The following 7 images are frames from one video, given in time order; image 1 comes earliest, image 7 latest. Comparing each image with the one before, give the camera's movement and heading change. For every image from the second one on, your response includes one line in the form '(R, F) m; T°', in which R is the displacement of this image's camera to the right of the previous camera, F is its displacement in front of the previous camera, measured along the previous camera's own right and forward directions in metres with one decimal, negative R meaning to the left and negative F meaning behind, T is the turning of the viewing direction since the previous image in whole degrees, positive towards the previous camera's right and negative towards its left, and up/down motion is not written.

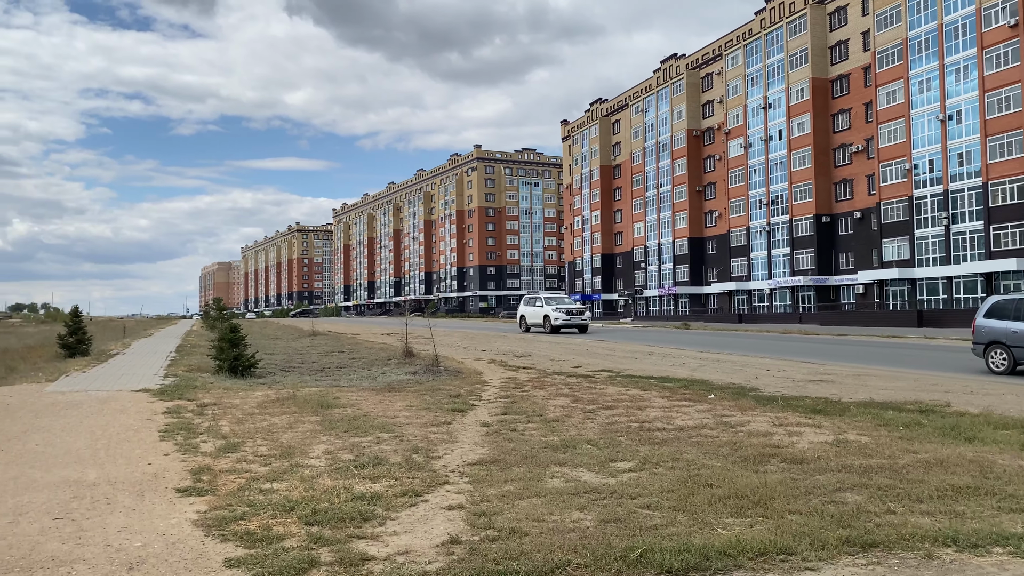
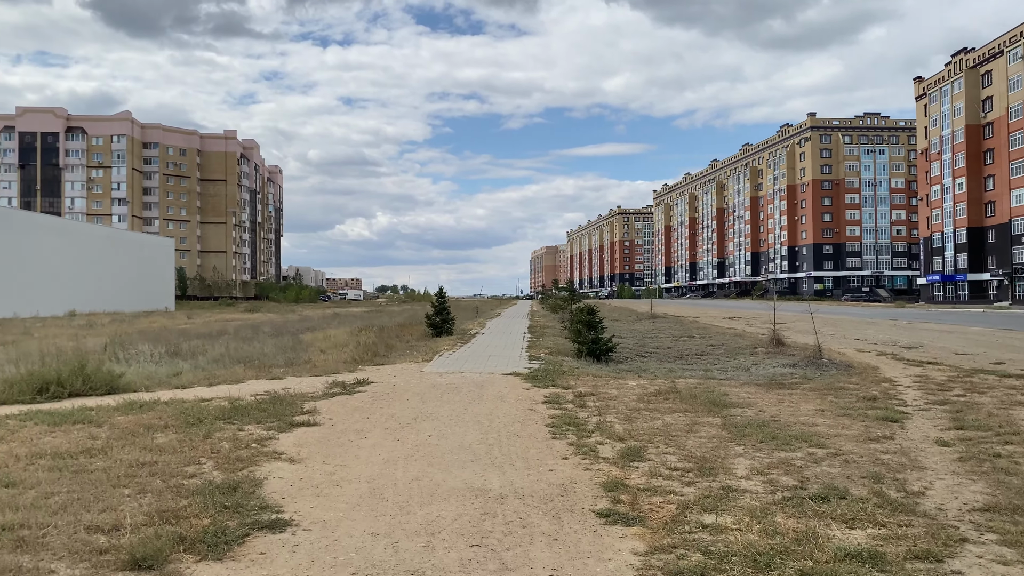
(-1.2, +1.5) m; -22°
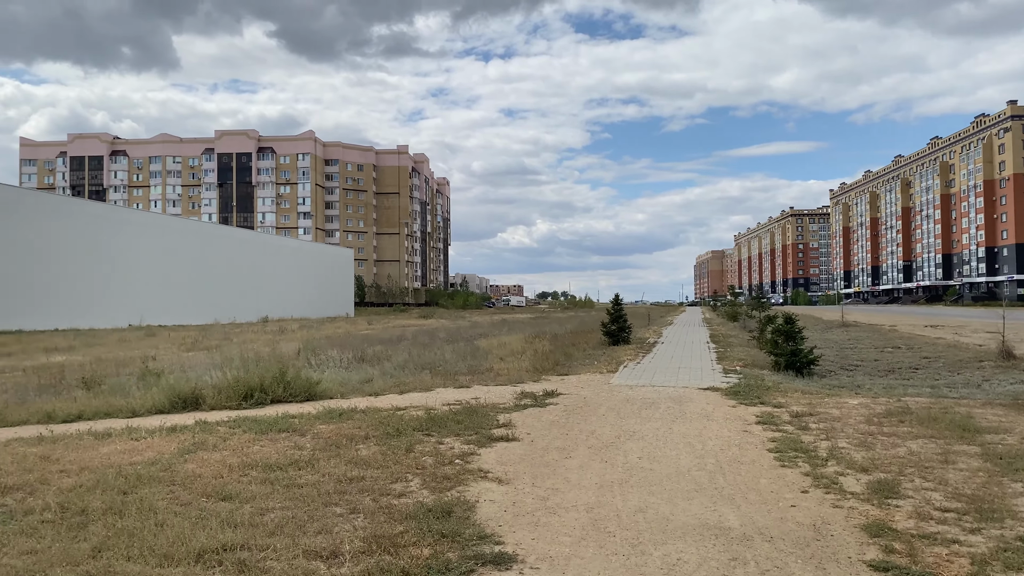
(-0.5, +0.6) m; -11°
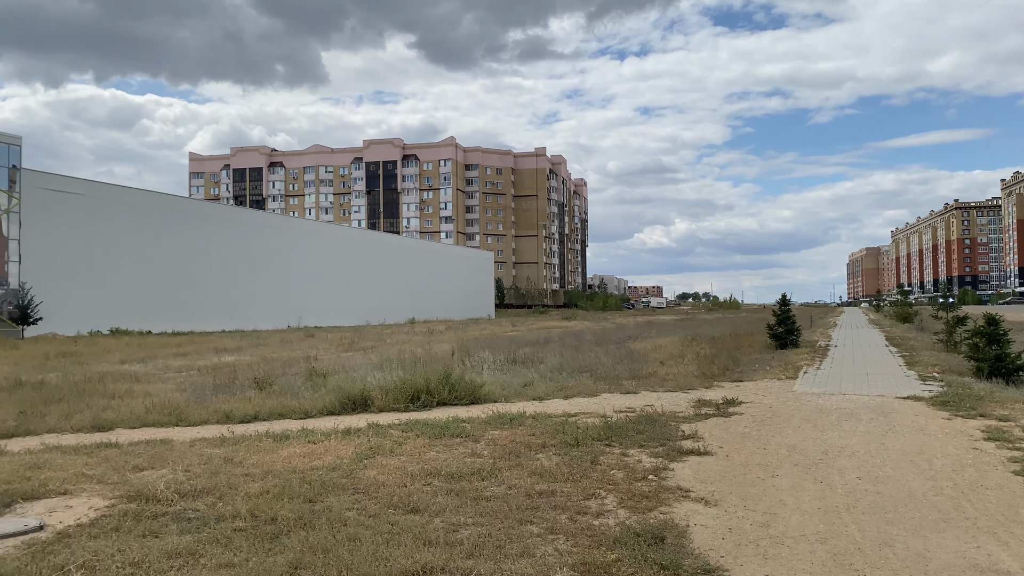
(-0.5, +0.5) m; -9°
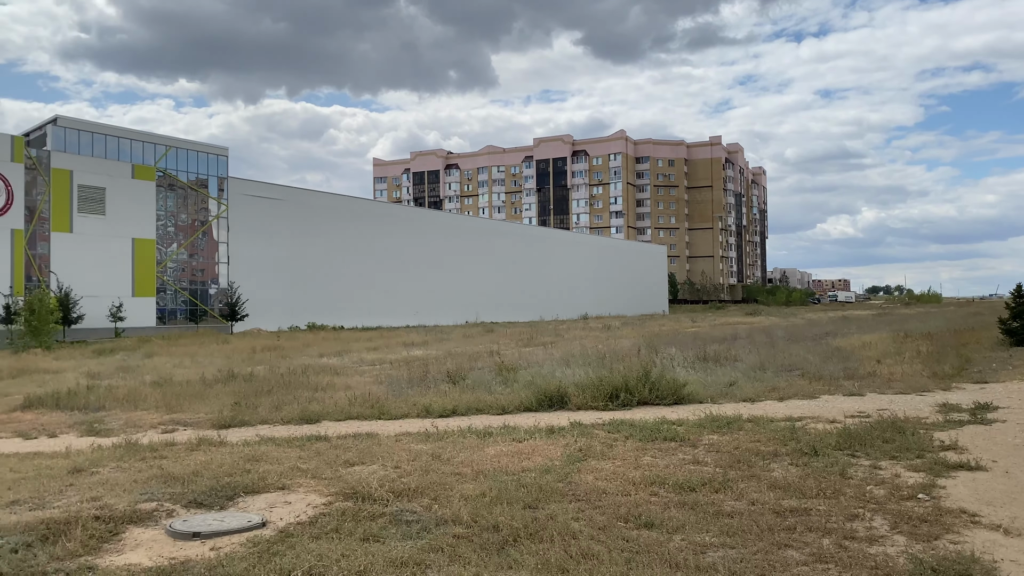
(-0.4, +0.6) m; -12°
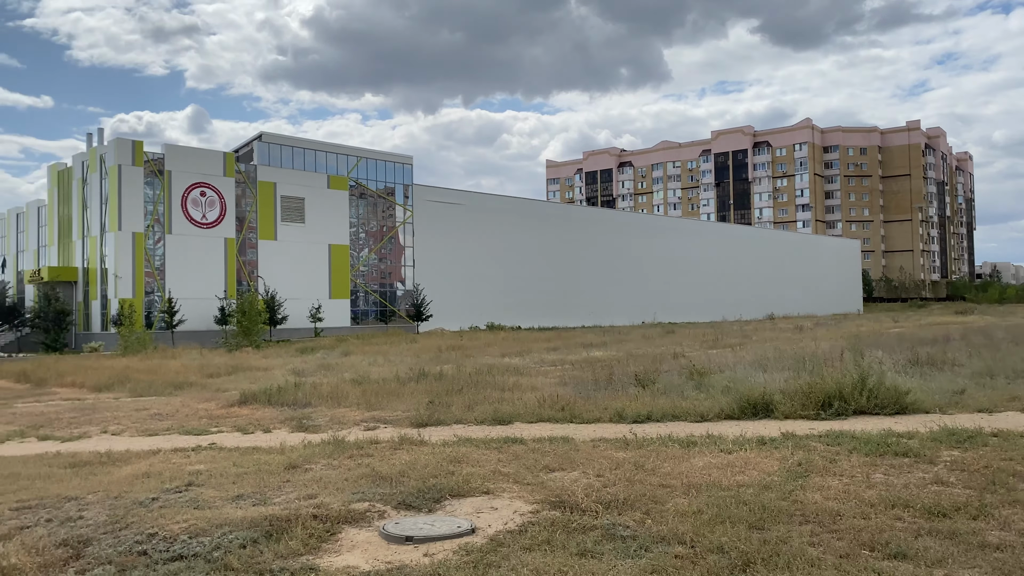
(-0.3, +0.3) m; -12°
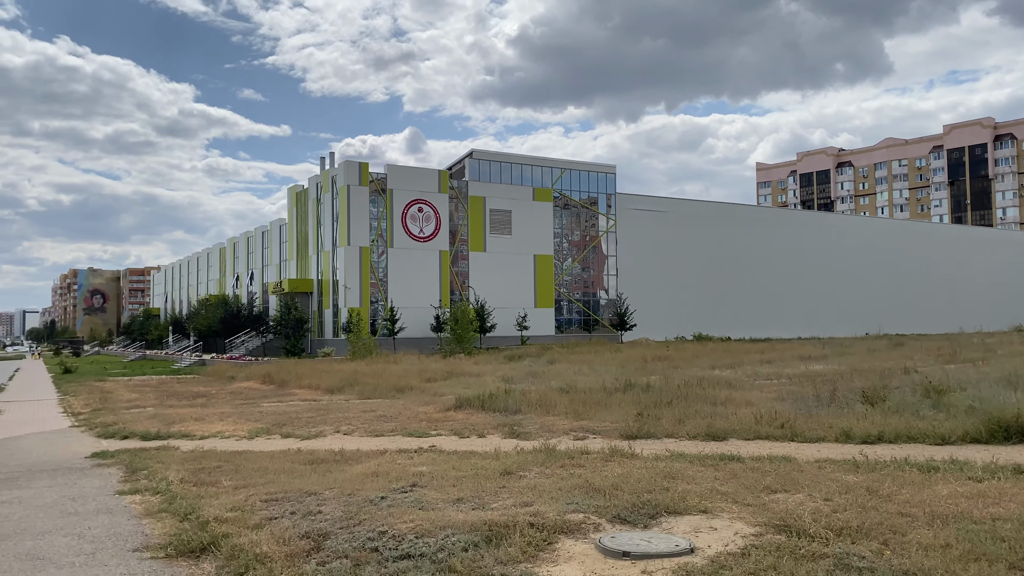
(-0.1, 0.0) m; -14°
